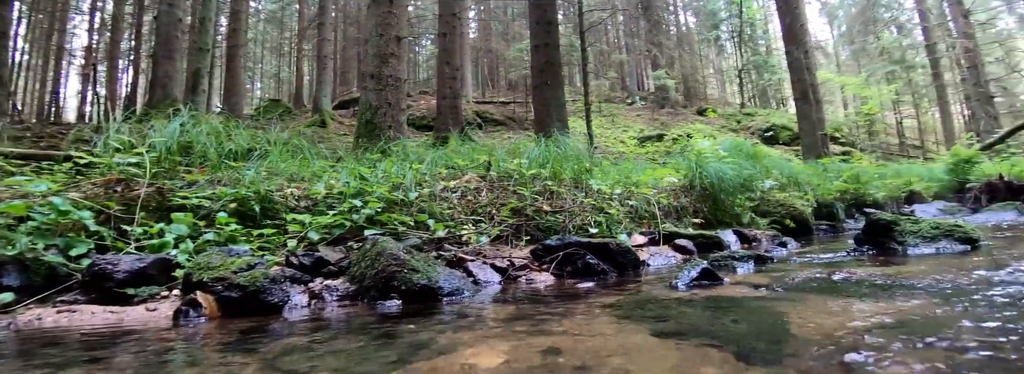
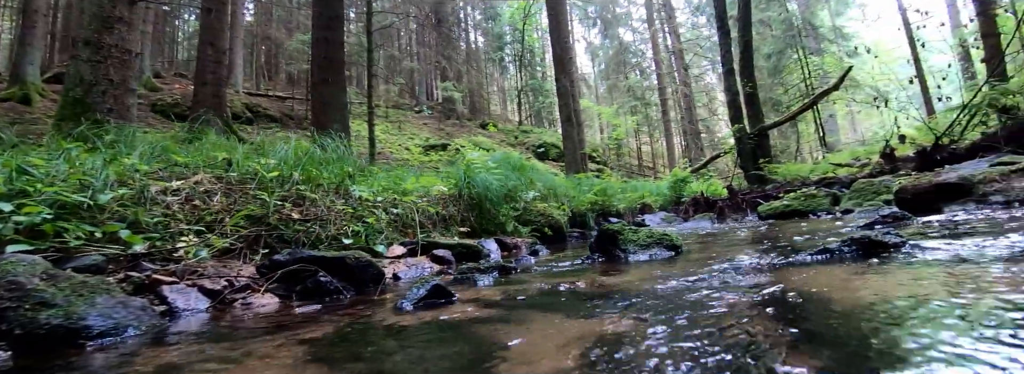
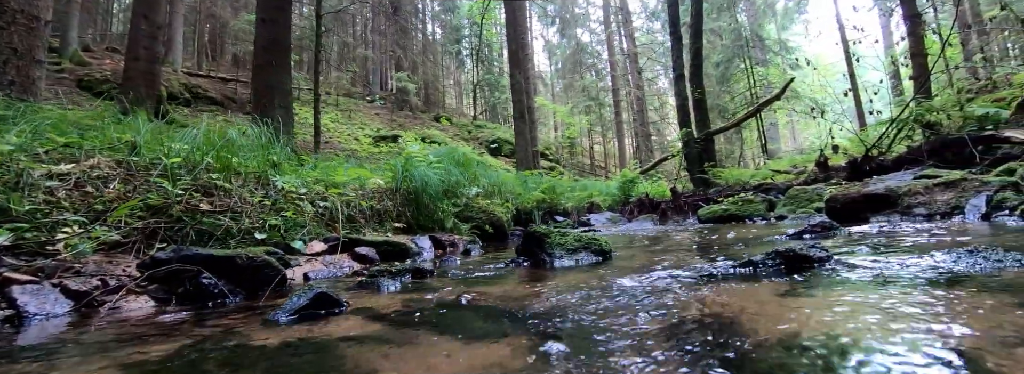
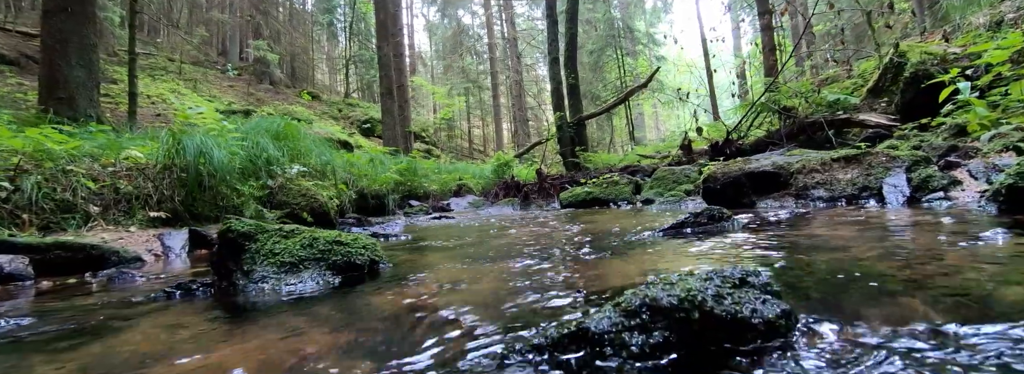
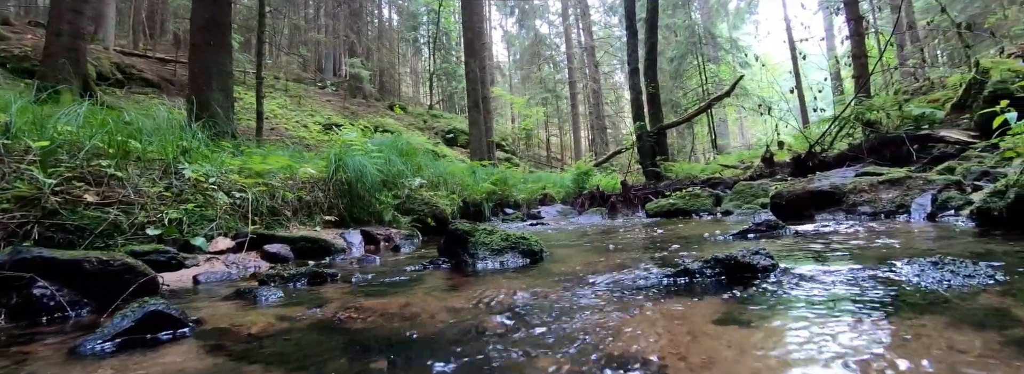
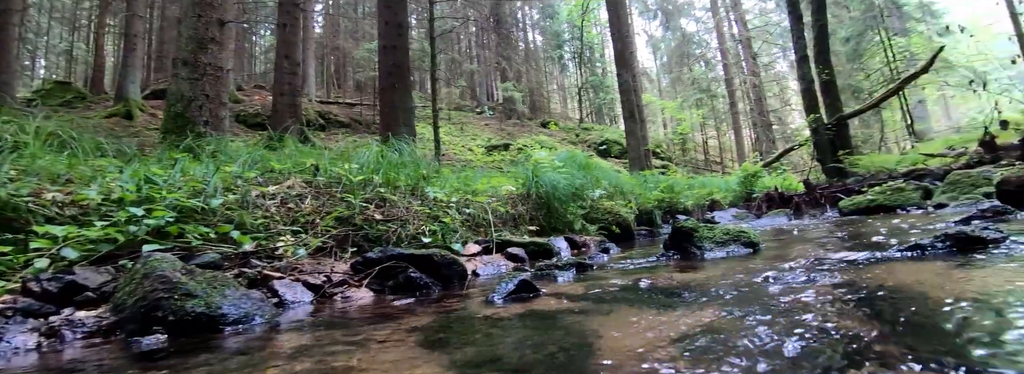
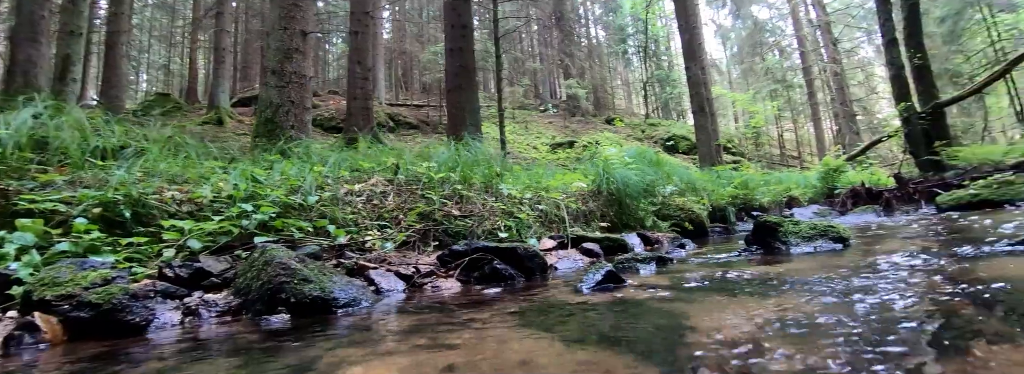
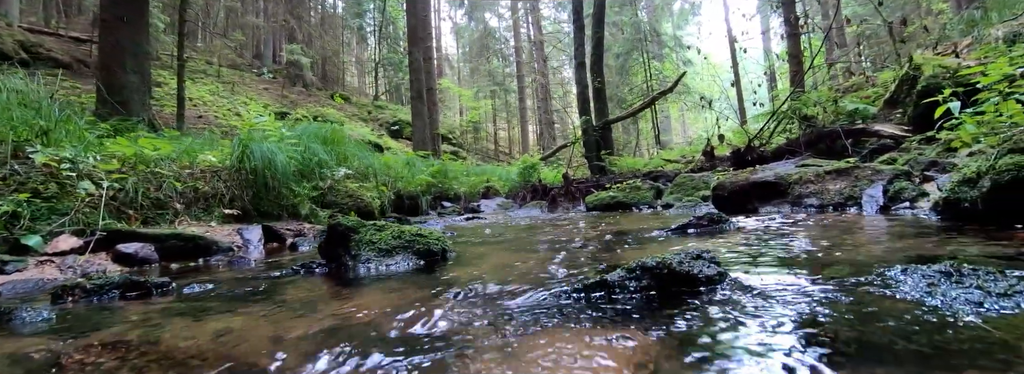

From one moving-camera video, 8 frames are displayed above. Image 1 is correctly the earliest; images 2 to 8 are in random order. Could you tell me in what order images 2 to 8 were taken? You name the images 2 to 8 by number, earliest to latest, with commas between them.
7, 6, 2, 3, 5, 8, 4
